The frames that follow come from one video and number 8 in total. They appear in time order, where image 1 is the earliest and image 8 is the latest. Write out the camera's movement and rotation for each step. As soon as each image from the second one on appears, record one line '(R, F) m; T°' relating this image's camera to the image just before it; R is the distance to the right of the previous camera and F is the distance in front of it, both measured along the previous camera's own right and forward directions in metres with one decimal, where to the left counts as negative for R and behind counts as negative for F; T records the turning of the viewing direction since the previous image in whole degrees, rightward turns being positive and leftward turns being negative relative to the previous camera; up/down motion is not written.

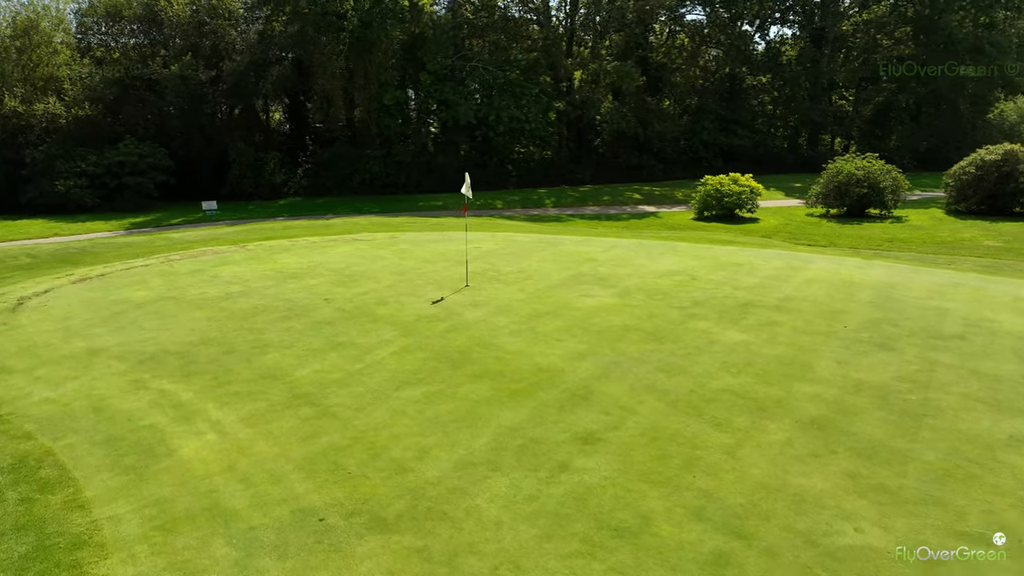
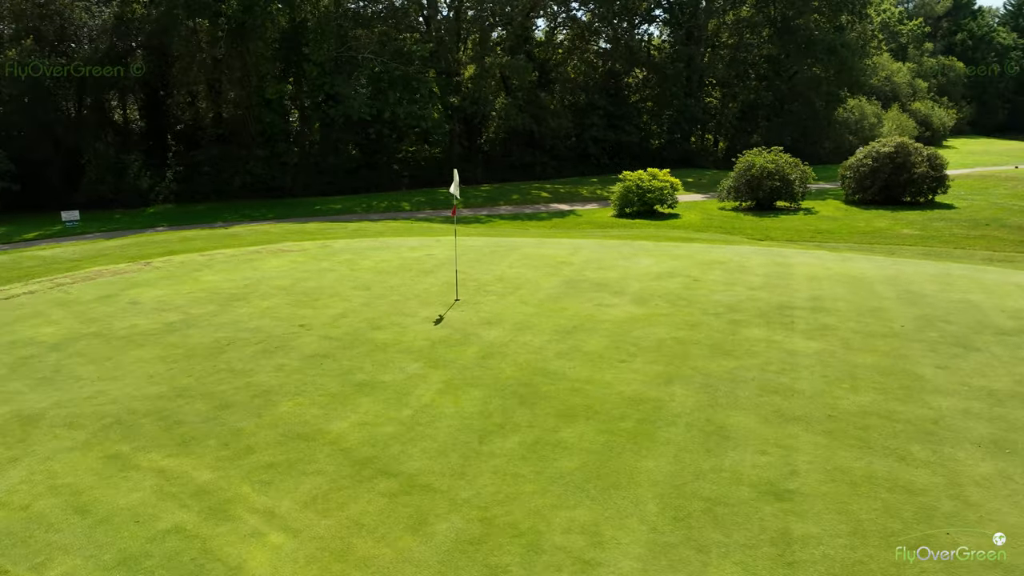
(-1.7, +1.4) m; +11°
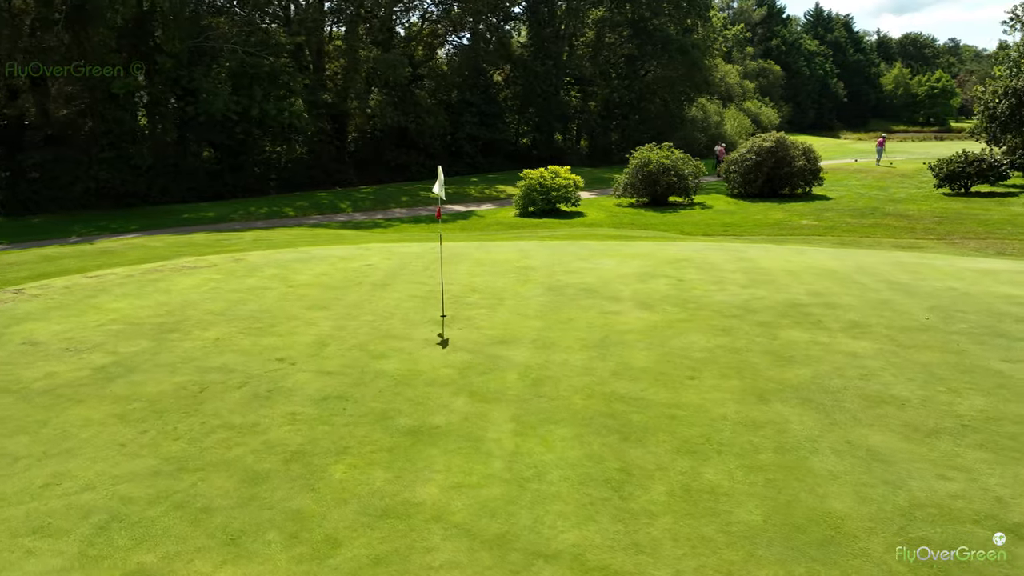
(-1.6, +1.2) m; +12°
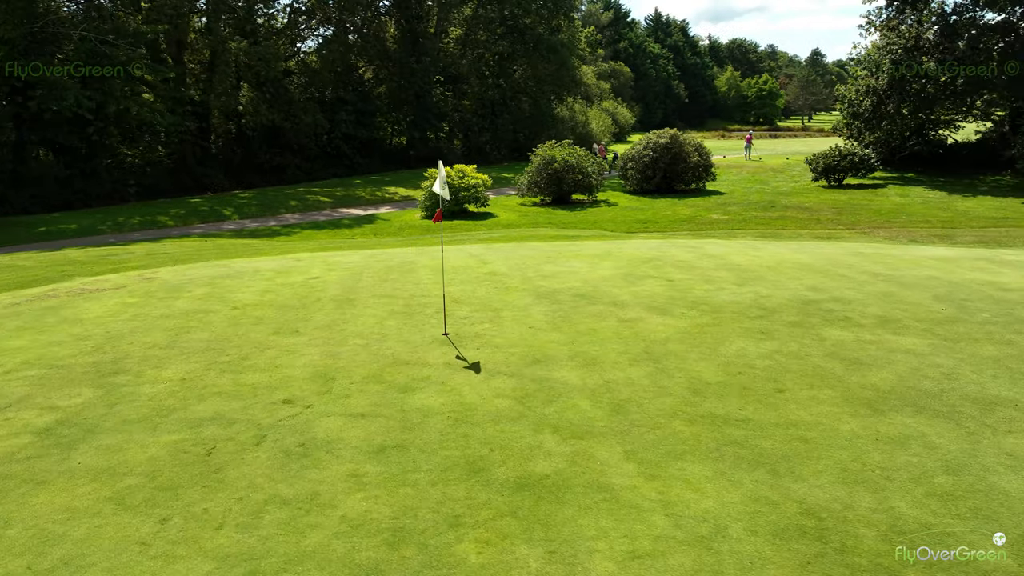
(-1.4, +1.0) m; +11°
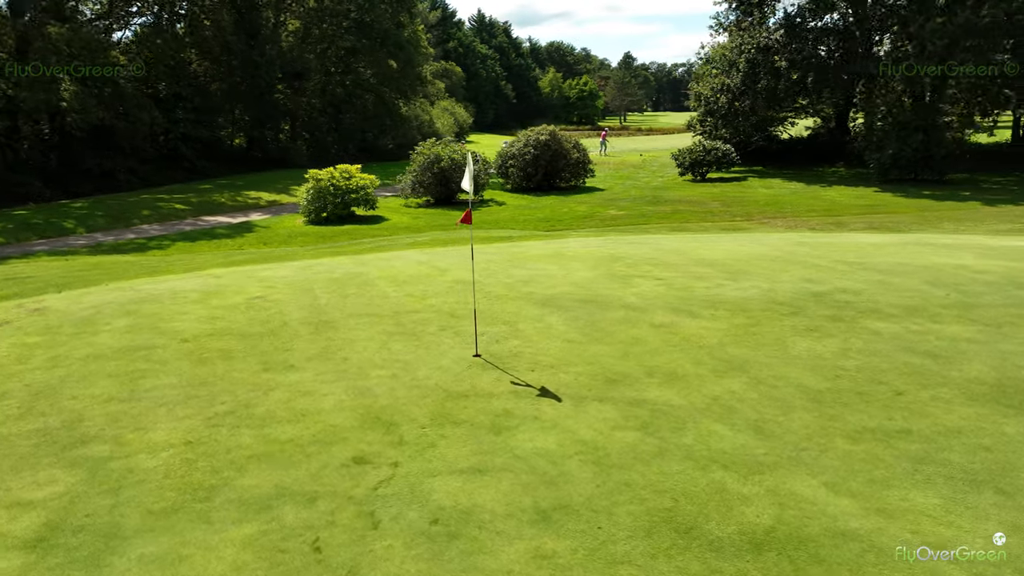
(-1.6, +1.1) m; +13°
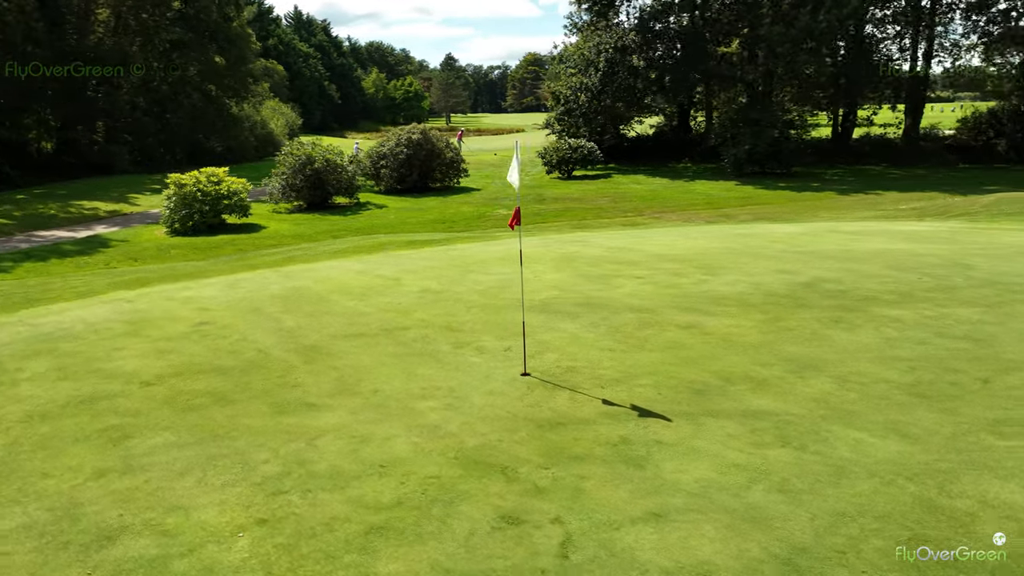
(-1.5, +0.8) m; +13°
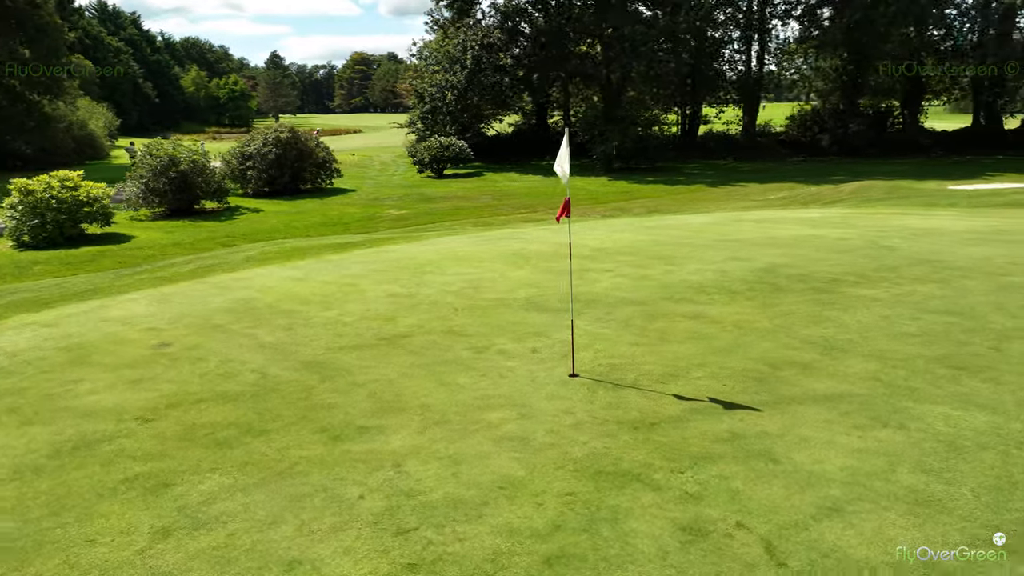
(-1.3, +0.5) m; +12°
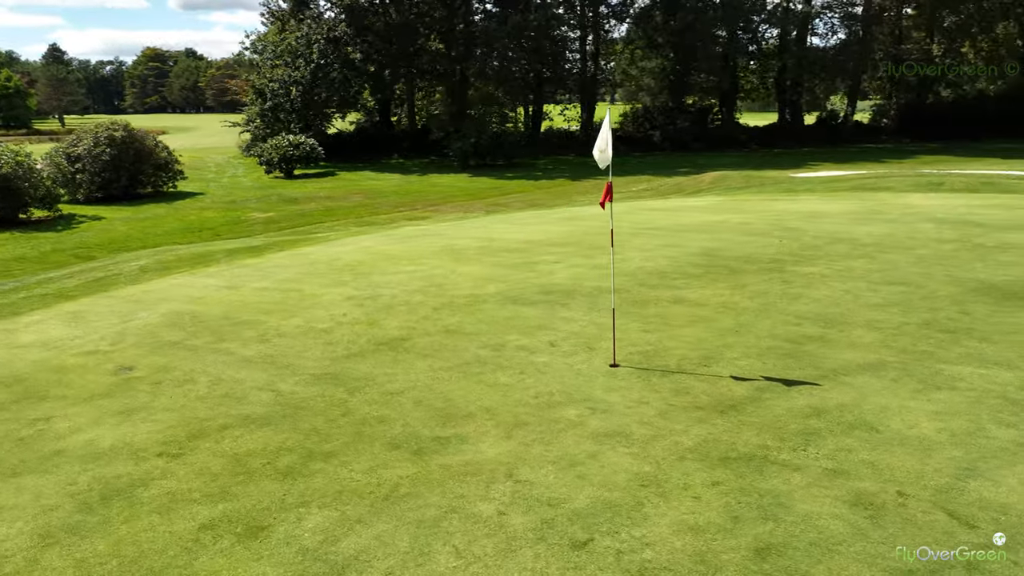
(-1.3, +0.4) m; +13°
